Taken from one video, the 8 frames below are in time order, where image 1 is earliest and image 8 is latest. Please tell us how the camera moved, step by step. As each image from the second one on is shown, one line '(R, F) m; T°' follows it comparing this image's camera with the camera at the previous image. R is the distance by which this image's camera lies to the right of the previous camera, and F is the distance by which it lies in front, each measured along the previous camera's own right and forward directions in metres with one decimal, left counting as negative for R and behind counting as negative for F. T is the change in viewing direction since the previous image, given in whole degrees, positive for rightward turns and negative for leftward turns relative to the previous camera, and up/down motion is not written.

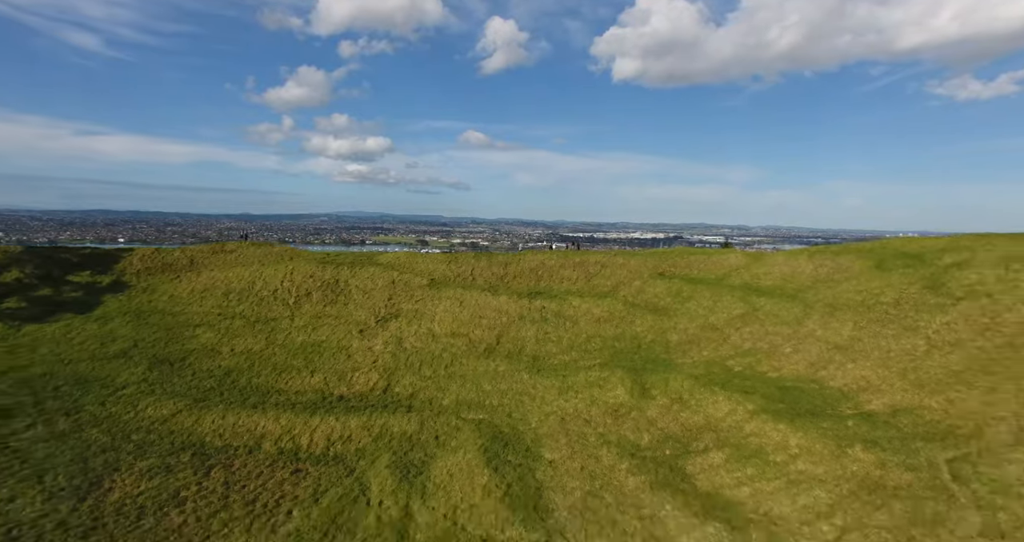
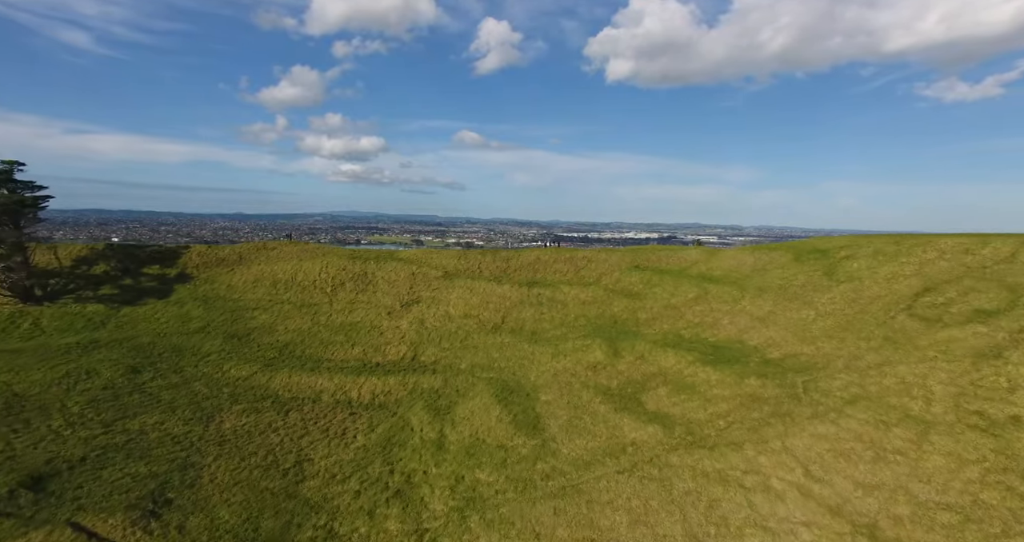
(-0.6, -7.4) m; +1°
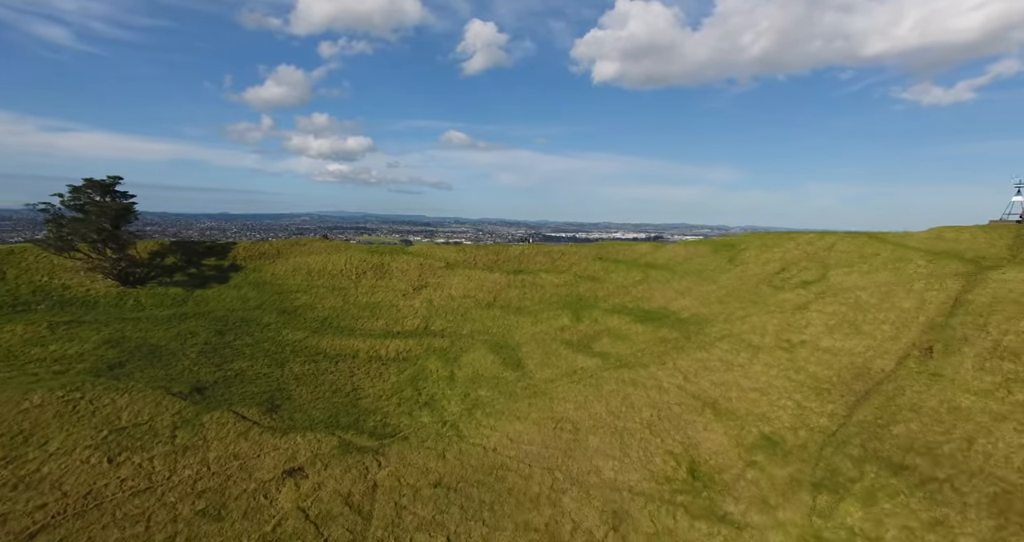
(-0.2, -10.8) m; +1°
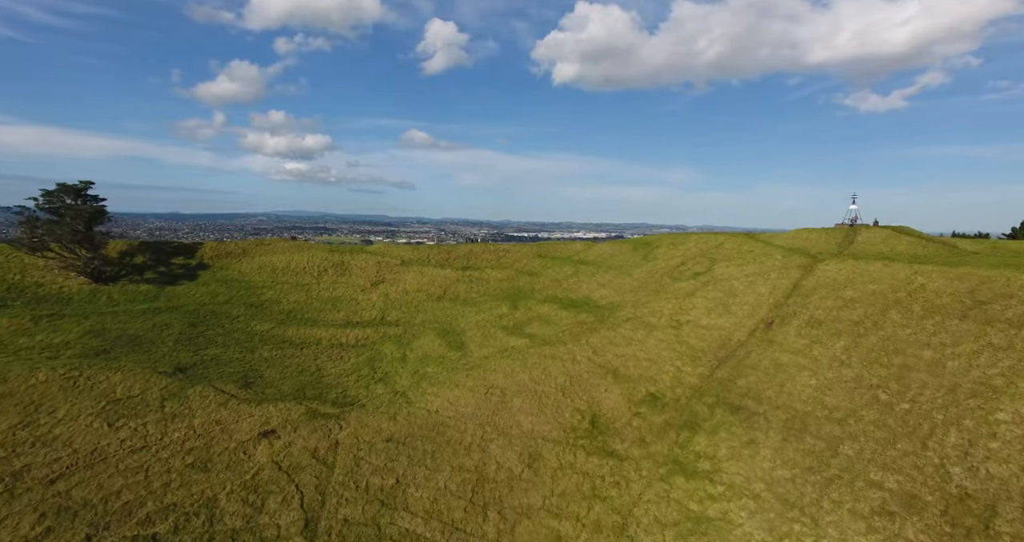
(+1.5, -6.0) m; +4°
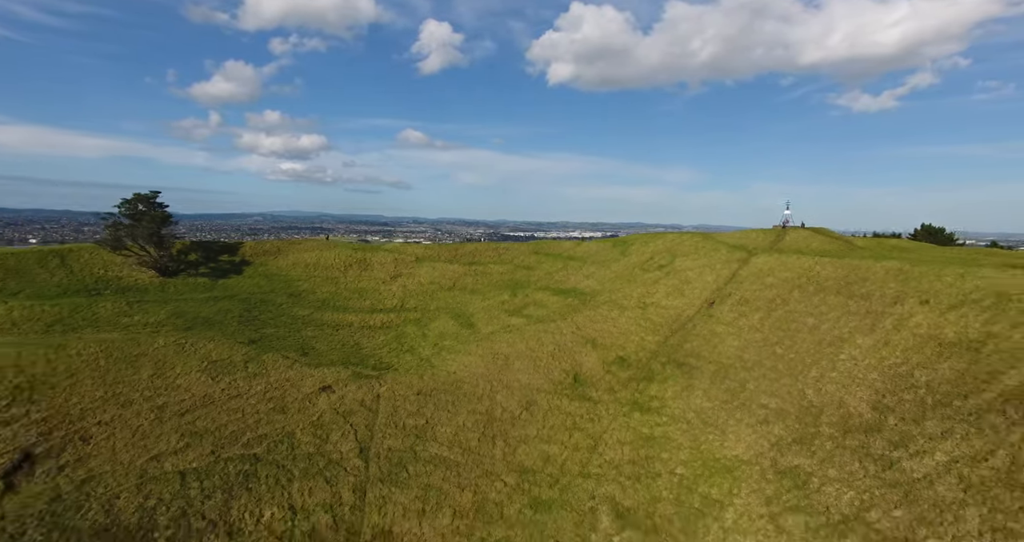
(-0.4, -9.5) m; 0°
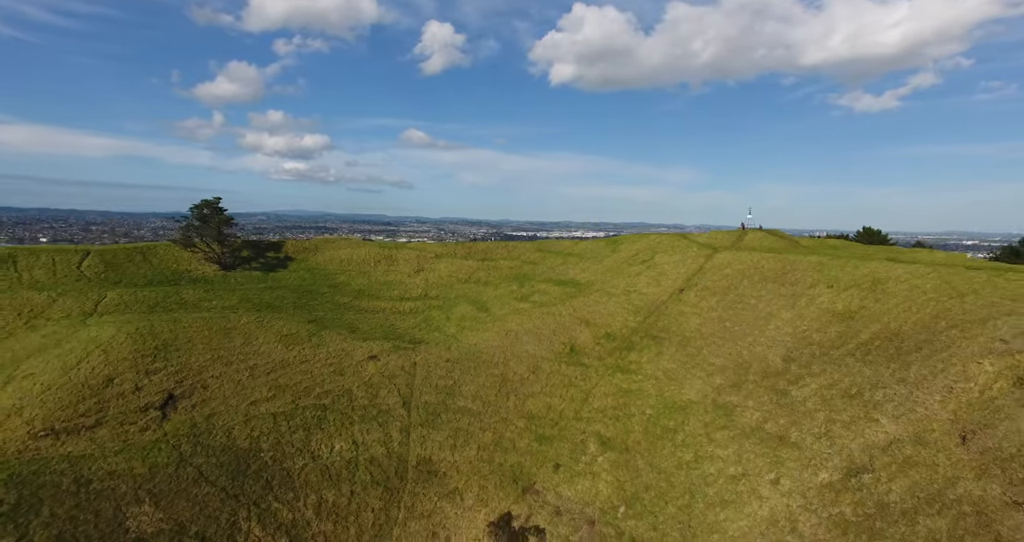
(-0.7, -10.3) m; 0°
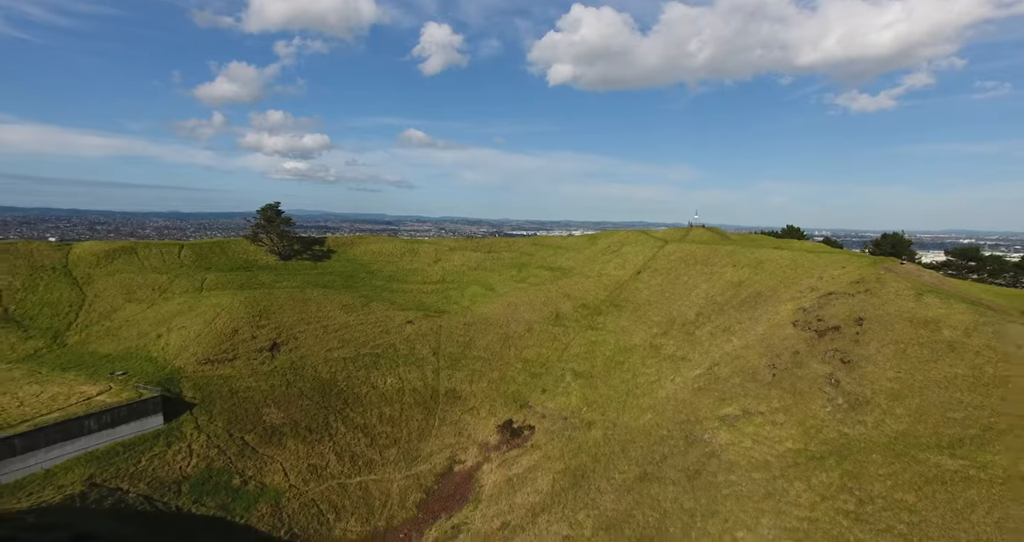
(-0.1, -17.3) m; 0°
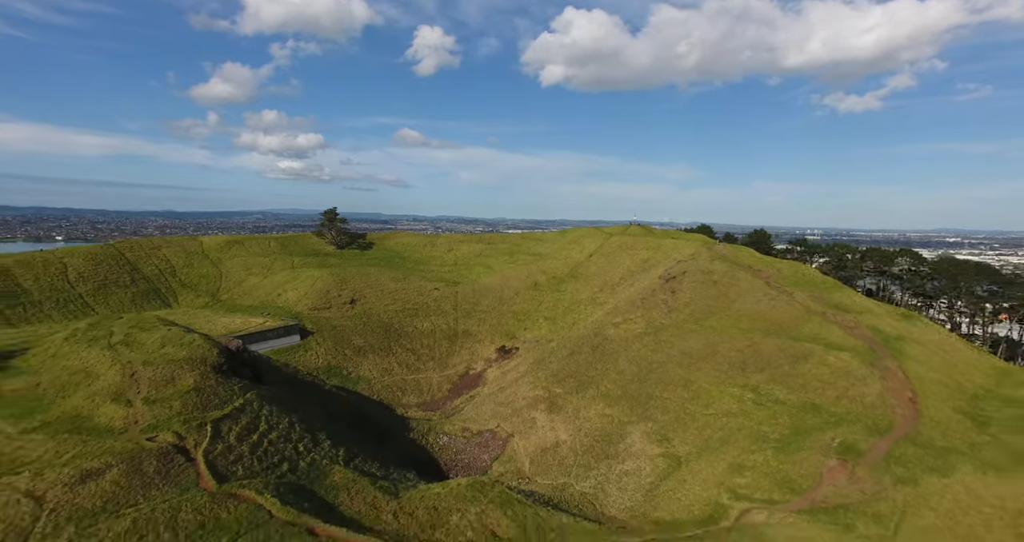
(+0.3, -31.4) m; +1°
